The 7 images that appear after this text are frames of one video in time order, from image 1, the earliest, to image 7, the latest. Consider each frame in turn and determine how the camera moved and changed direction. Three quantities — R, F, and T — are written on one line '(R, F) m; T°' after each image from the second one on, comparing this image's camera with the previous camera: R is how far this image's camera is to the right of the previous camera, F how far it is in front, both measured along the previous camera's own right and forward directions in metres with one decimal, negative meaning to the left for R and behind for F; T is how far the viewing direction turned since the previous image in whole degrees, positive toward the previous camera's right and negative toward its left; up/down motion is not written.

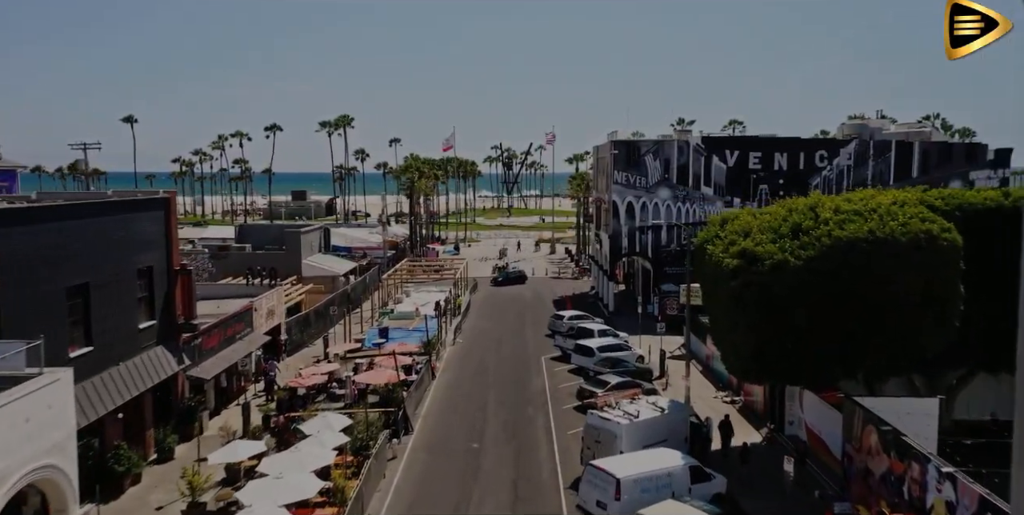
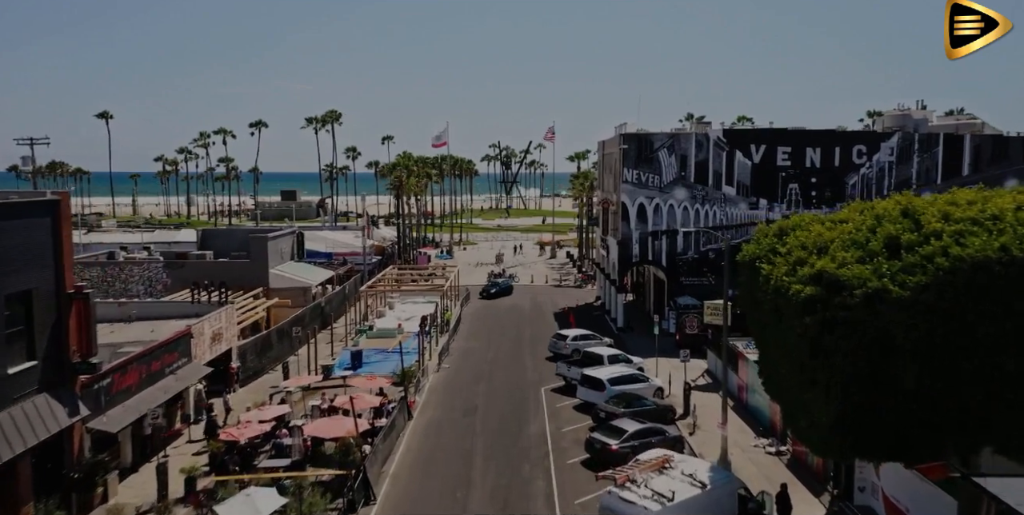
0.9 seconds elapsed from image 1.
(+0.2, +6.2) m; 0°
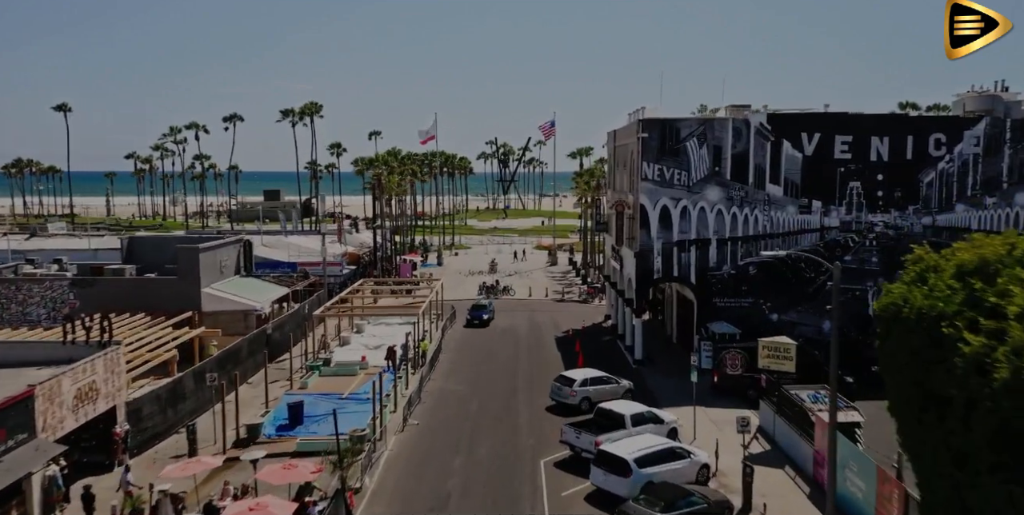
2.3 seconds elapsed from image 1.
(+0.4, +9.0) m; 0°
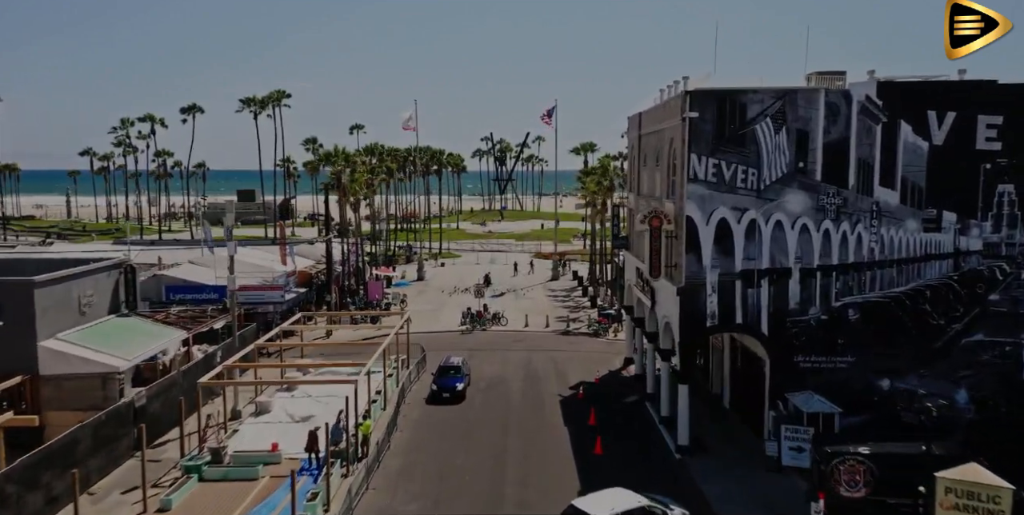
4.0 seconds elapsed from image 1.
(+0.5, +11.9) m; 0°
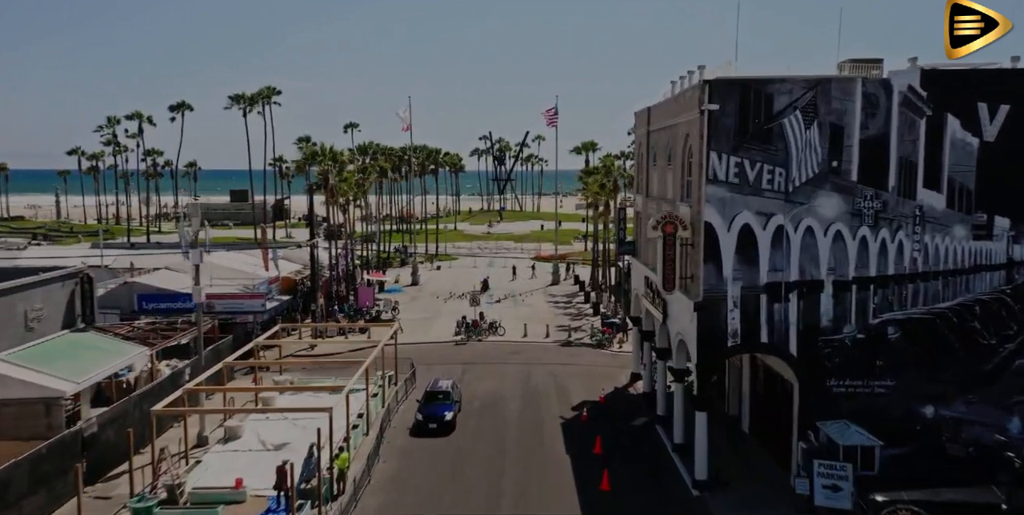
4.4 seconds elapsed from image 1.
(+0.1, +2.8) m; 0°
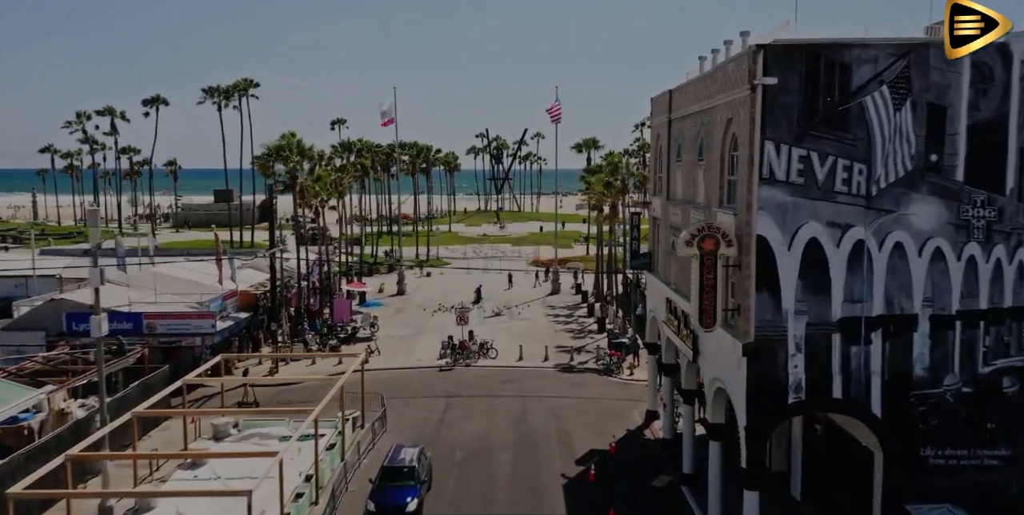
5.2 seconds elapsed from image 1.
(+0.3, +5.6) m; 0°
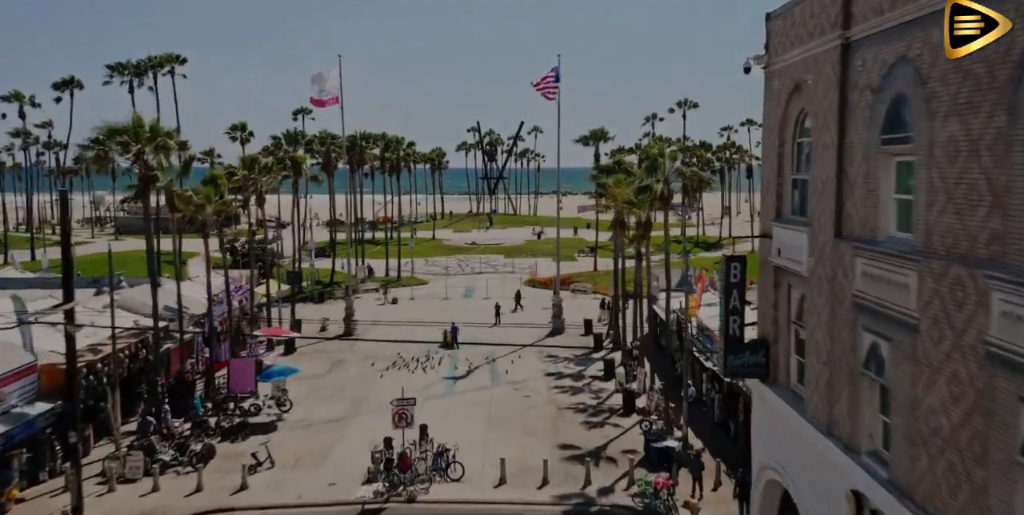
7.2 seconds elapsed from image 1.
(+0.6, +14.5) m; 0°
